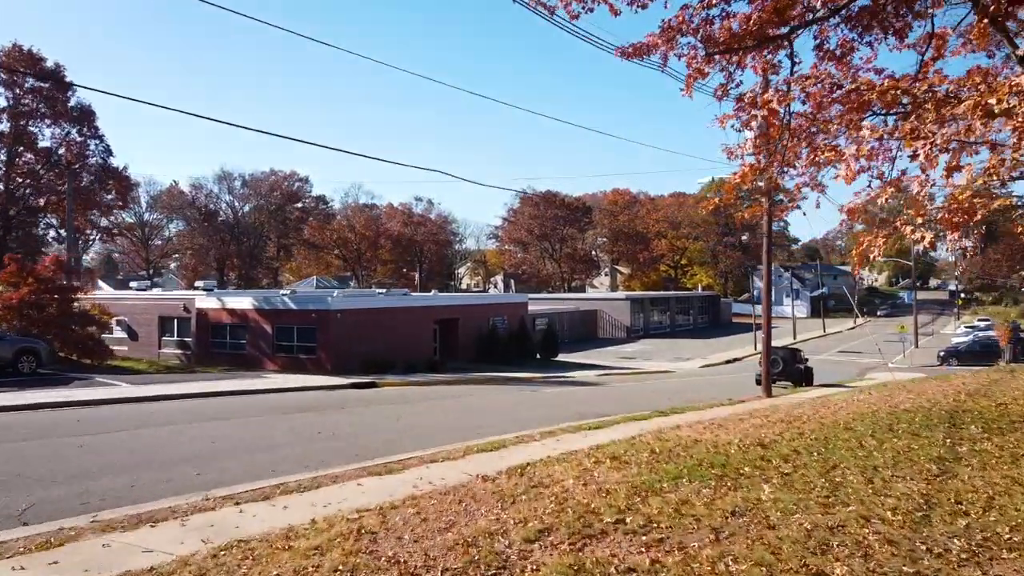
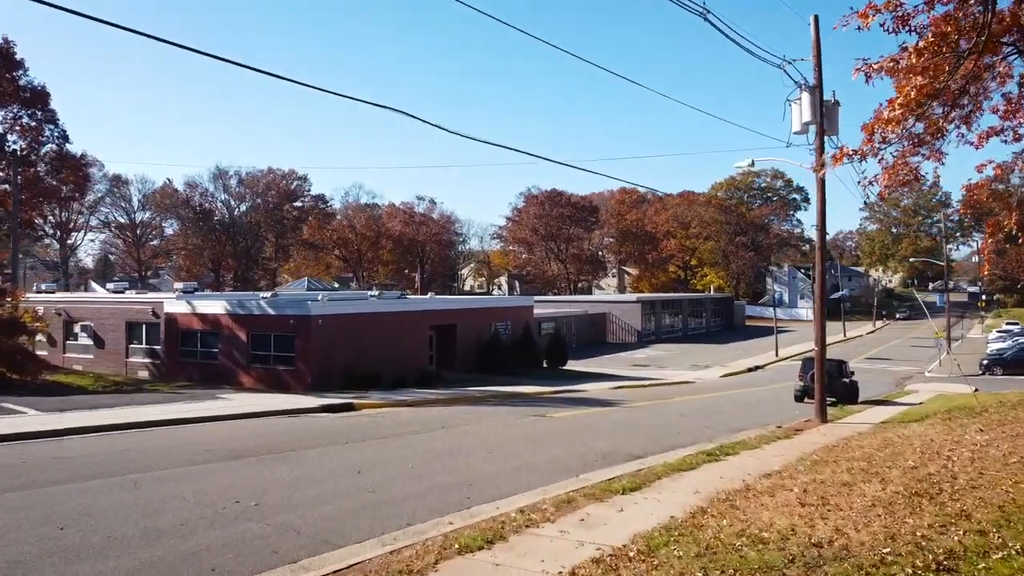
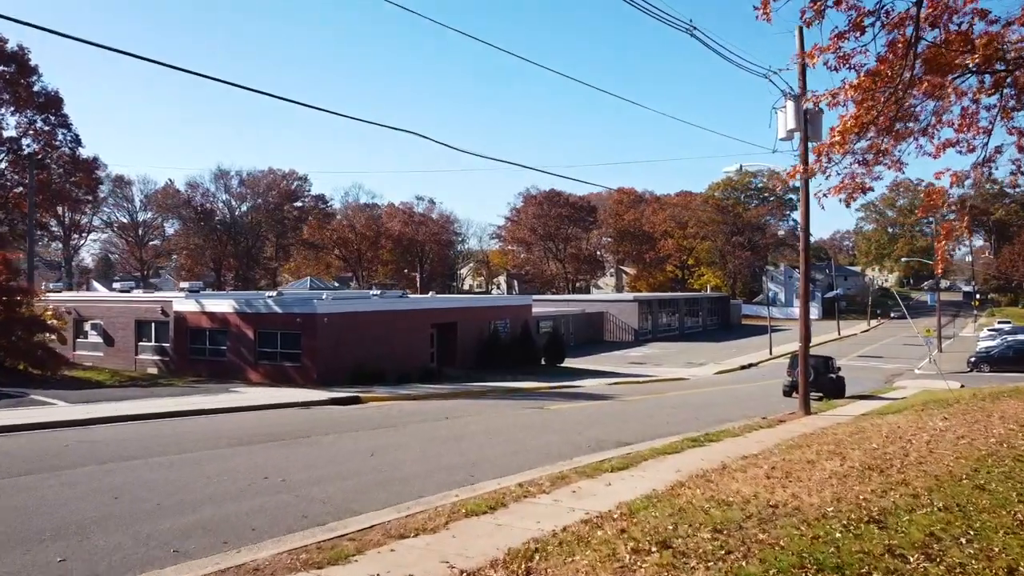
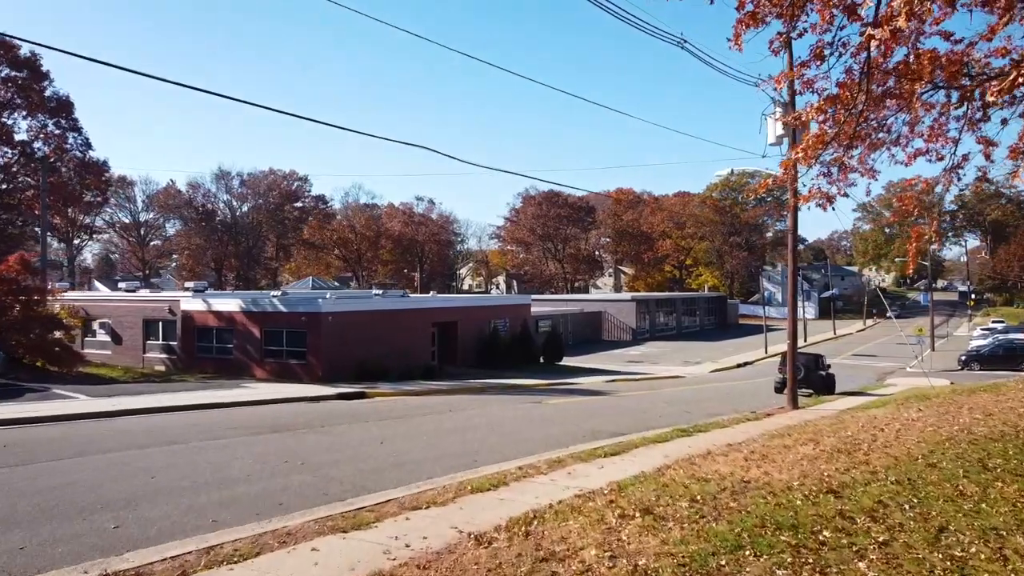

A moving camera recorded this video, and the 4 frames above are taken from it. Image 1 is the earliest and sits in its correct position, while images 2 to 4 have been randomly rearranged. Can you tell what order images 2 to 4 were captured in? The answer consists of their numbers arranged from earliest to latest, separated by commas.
4, 3, 2
